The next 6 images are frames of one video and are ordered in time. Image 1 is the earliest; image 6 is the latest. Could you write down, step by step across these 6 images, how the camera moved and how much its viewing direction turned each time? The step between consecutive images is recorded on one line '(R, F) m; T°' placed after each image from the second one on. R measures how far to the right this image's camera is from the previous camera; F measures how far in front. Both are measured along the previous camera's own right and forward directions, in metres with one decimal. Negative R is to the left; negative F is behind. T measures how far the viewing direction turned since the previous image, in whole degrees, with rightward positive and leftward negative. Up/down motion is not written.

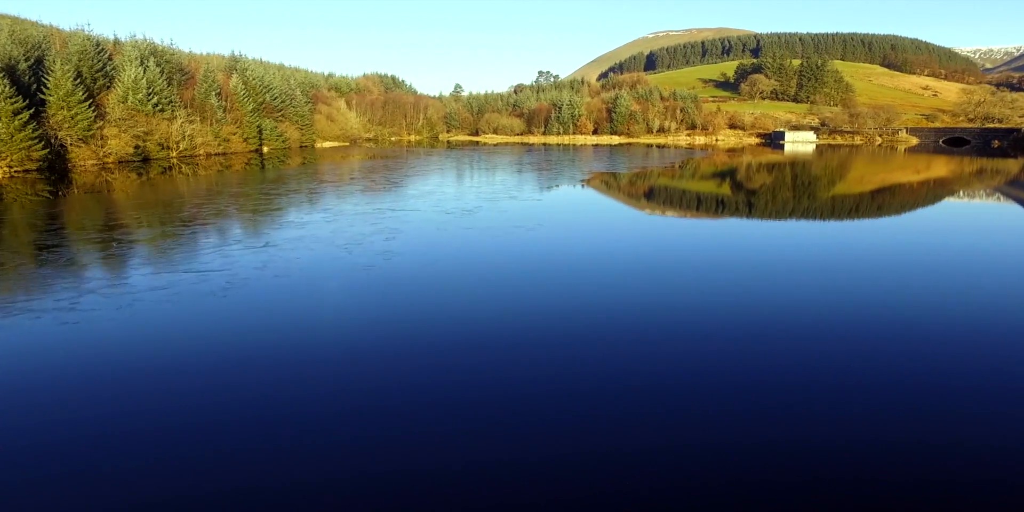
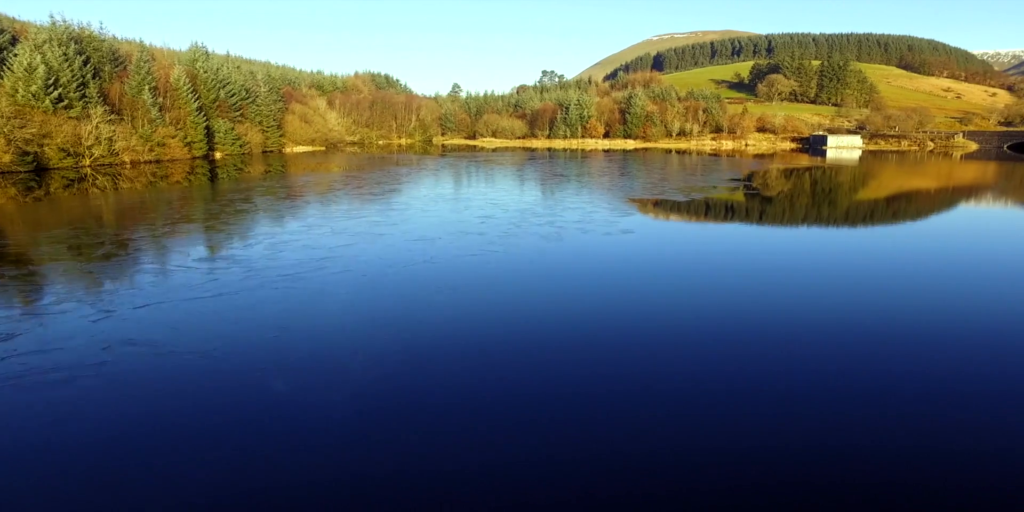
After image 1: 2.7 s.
(+0.1, +3.6) m; 0°
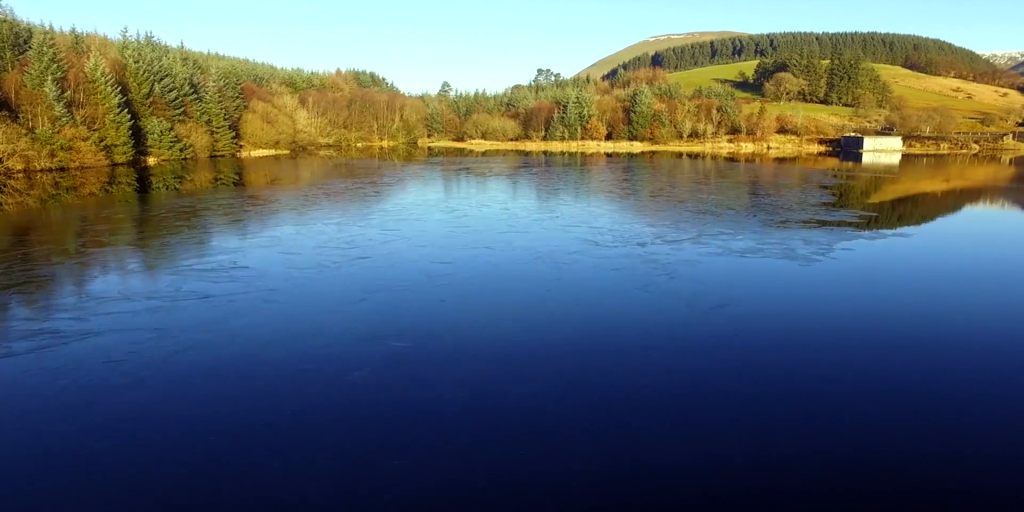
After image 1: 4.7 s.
(+0.2, +3.0) m; 0°
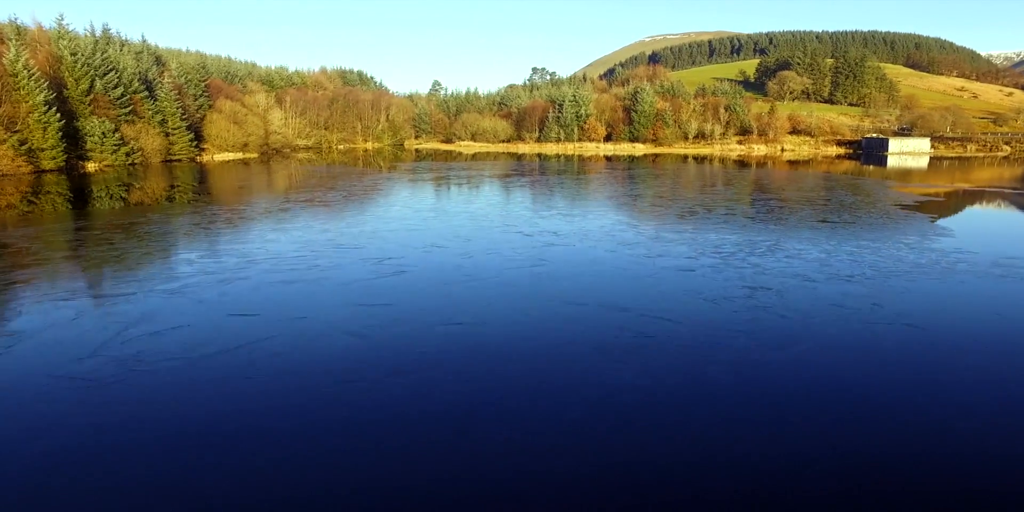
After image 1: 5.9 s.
(+0.2, +1.9) m; 0°
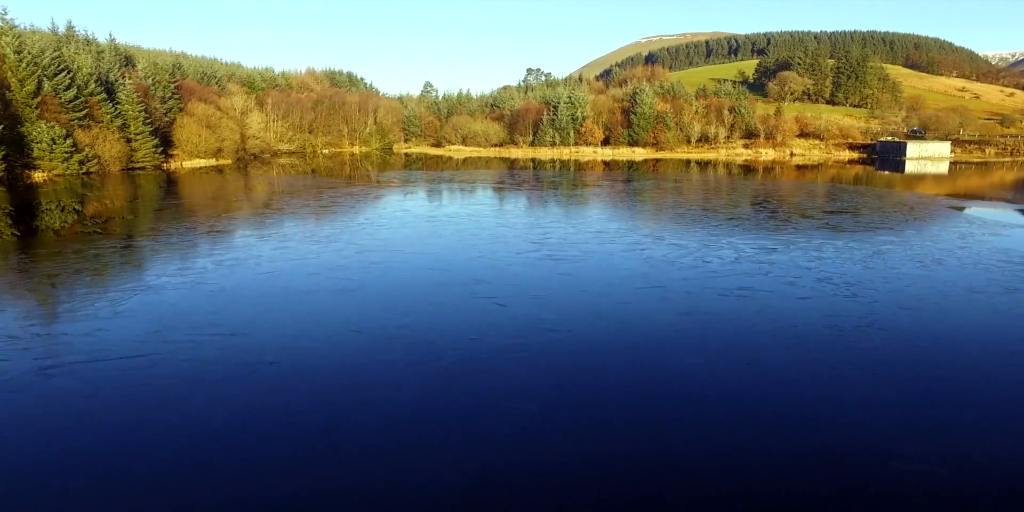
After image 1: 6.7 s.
(+0.1, +1.3) m; 0°
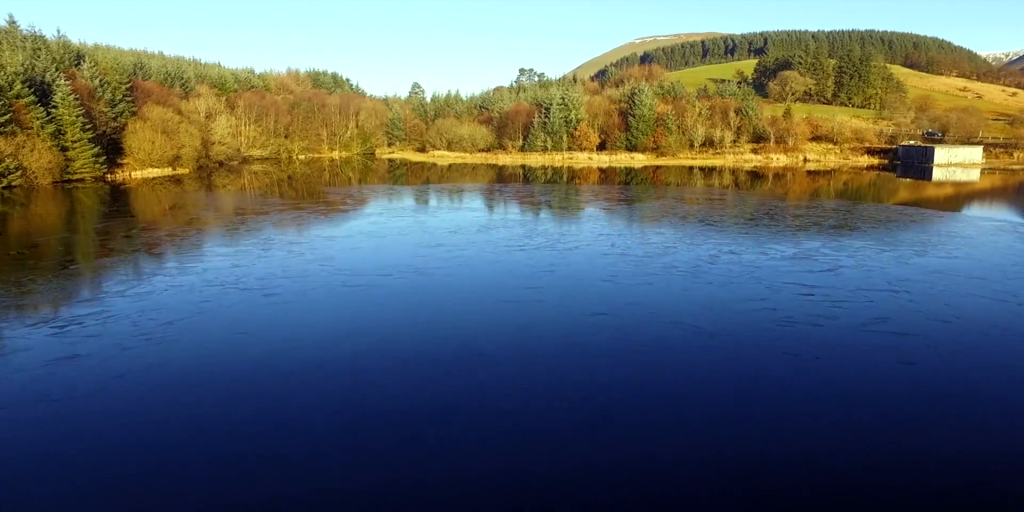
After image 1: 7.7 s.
(+0.2, +1.7) m; 0°
